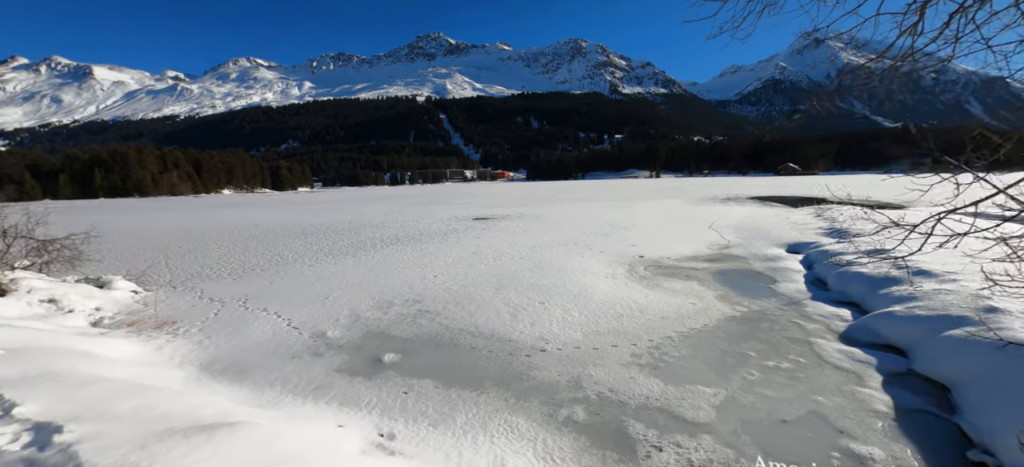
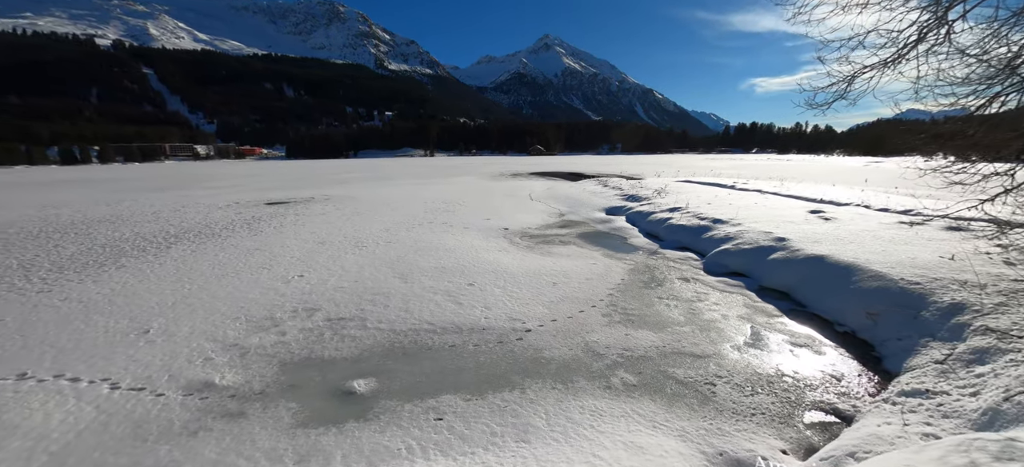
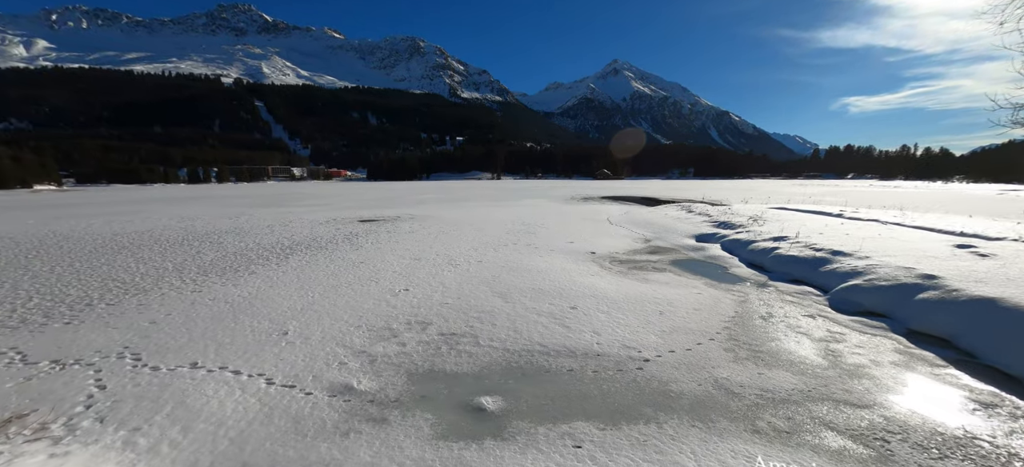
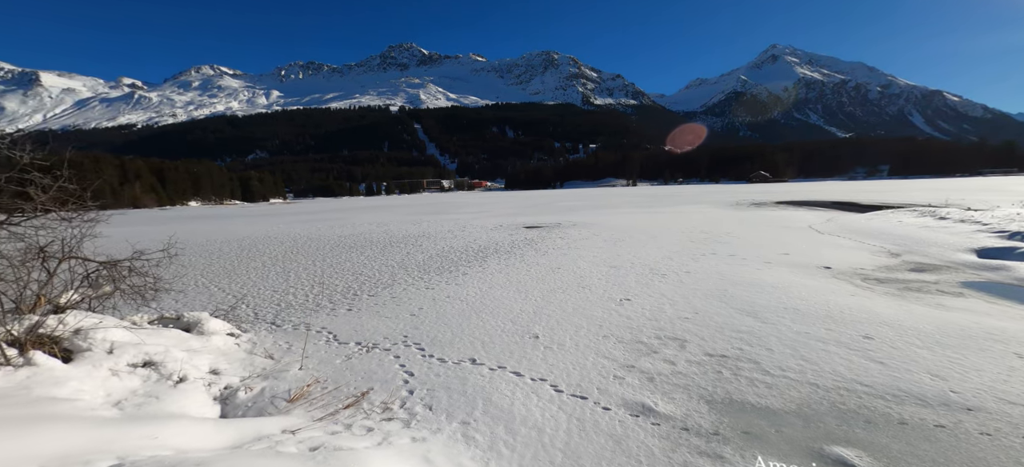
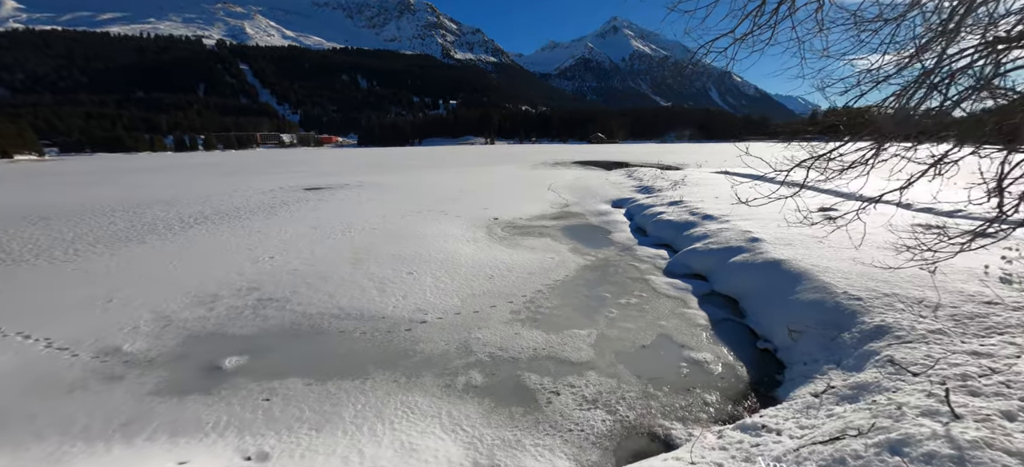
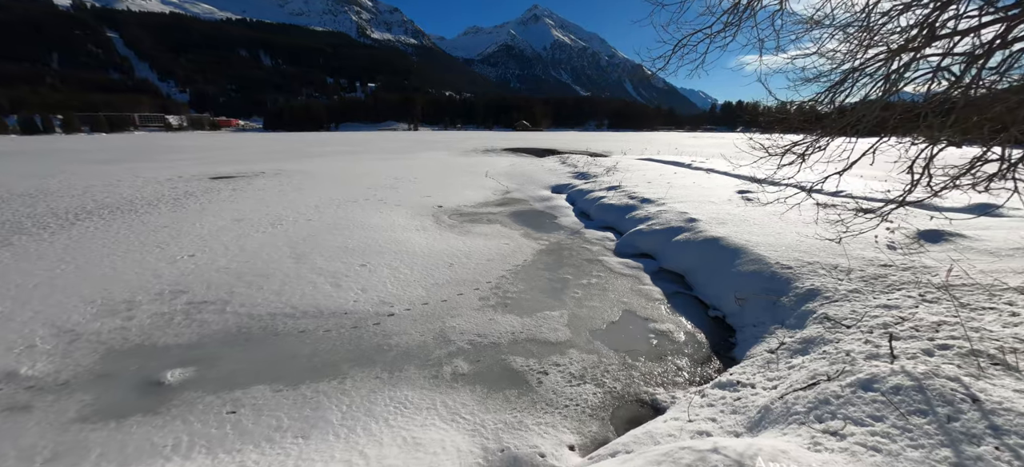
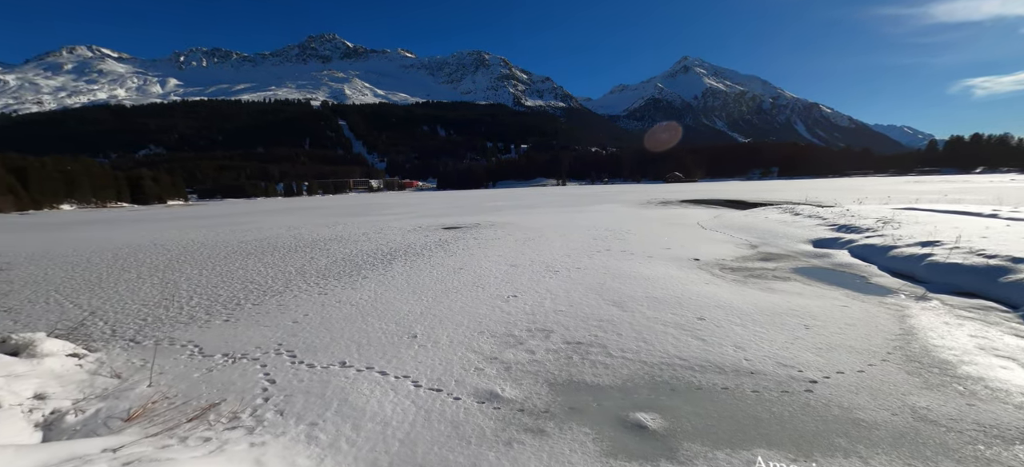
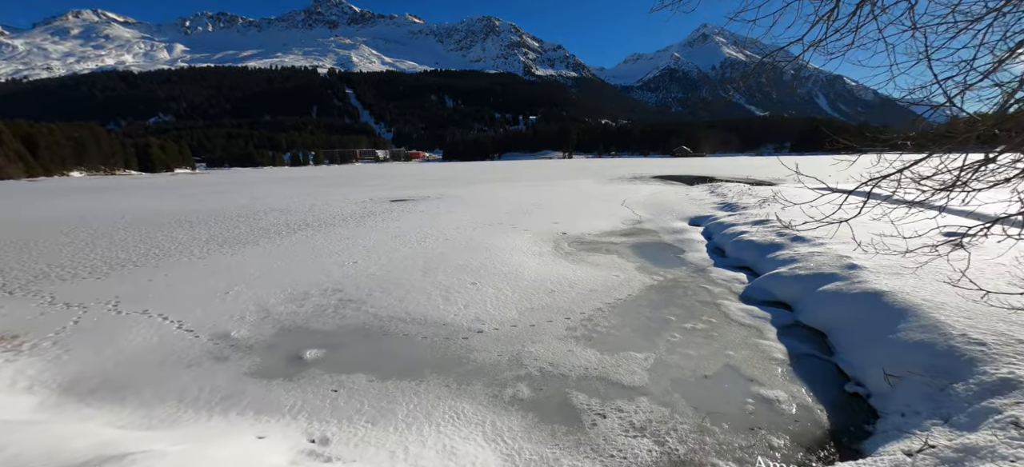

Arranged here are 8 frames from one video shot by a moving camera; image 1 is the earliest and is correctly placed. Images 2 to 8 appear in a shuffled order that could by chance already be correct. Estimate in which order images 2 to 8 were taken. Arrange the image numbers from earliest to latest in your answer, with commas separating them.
8, 5, 6, 2, 3, 7, 4
